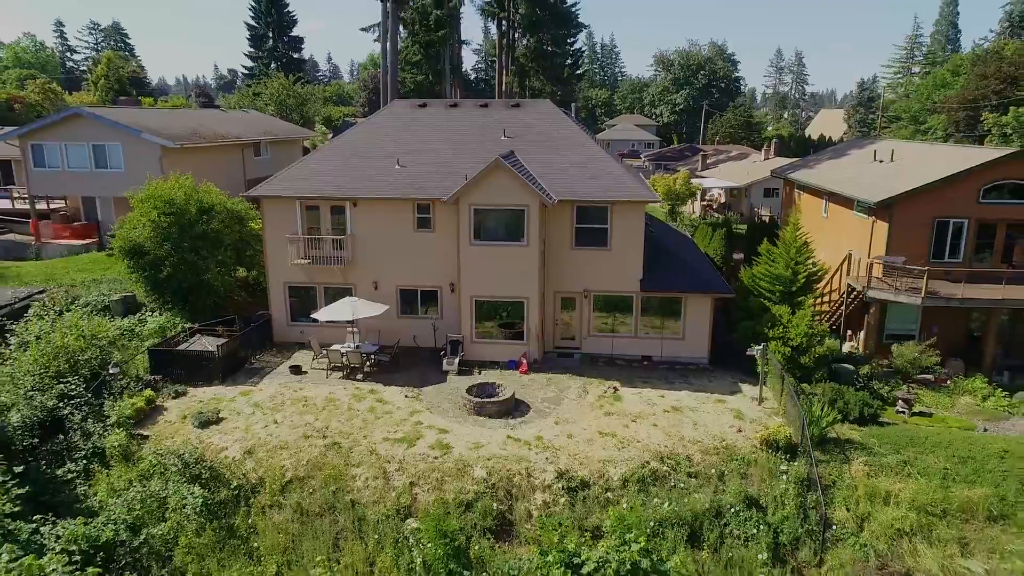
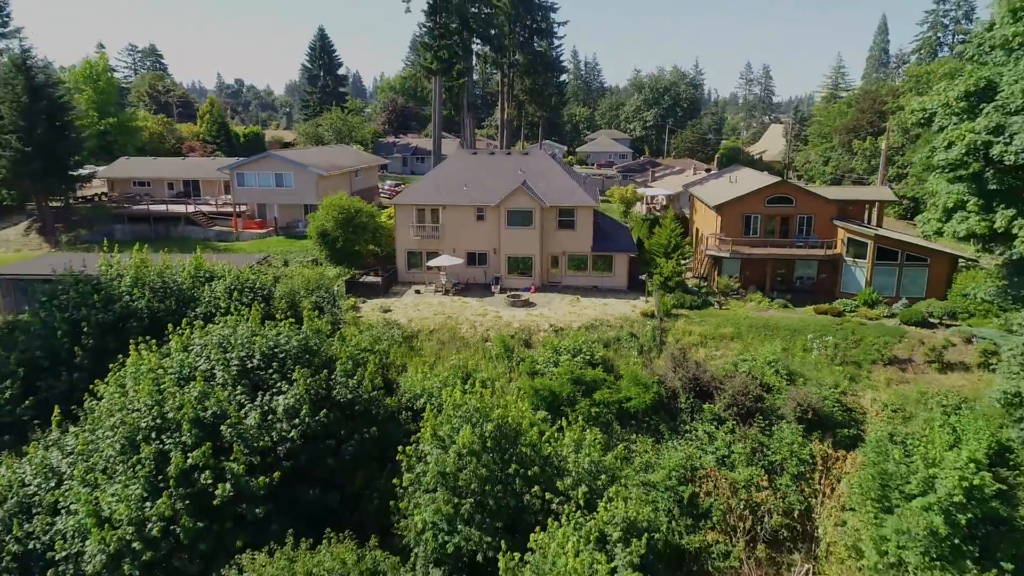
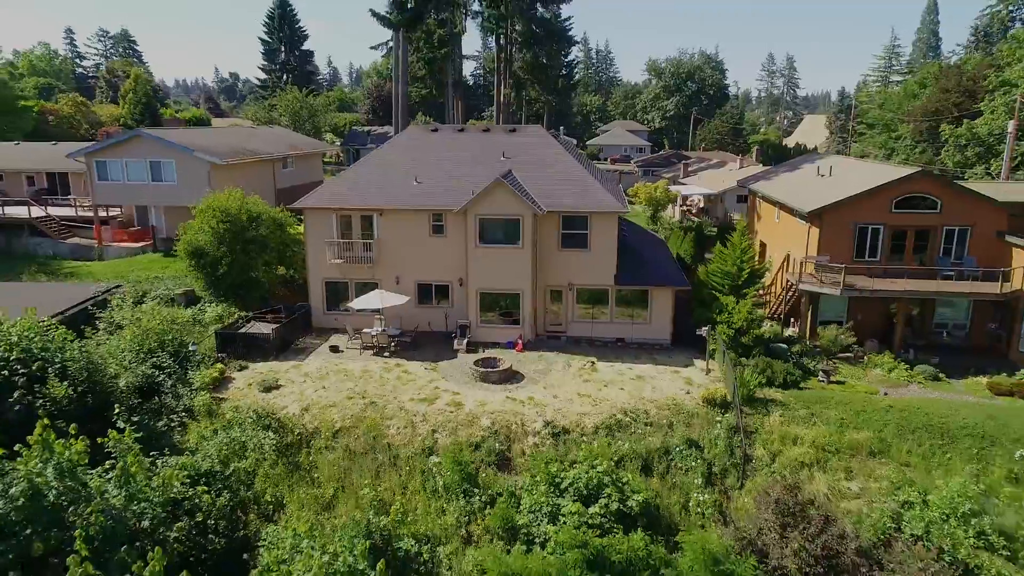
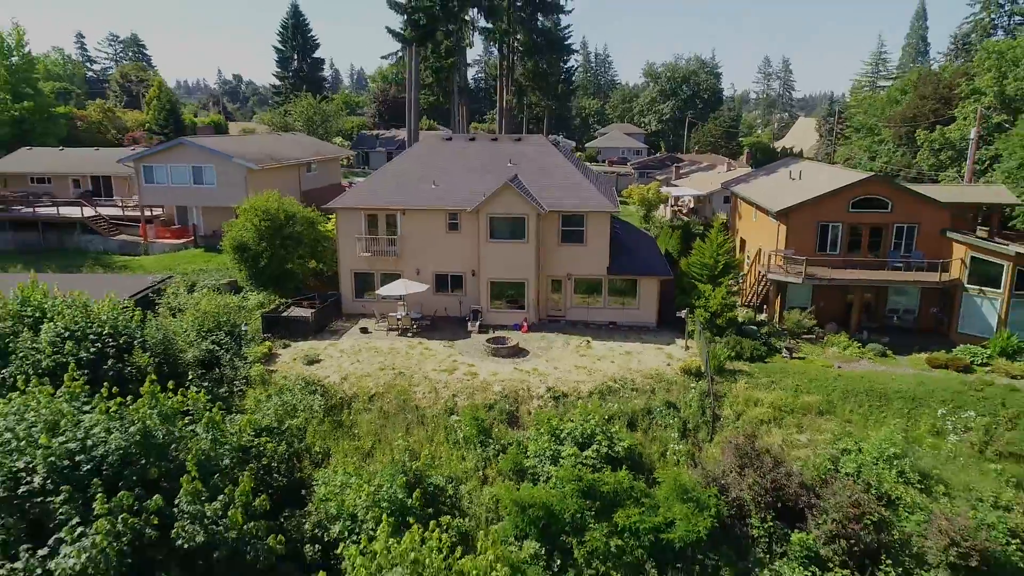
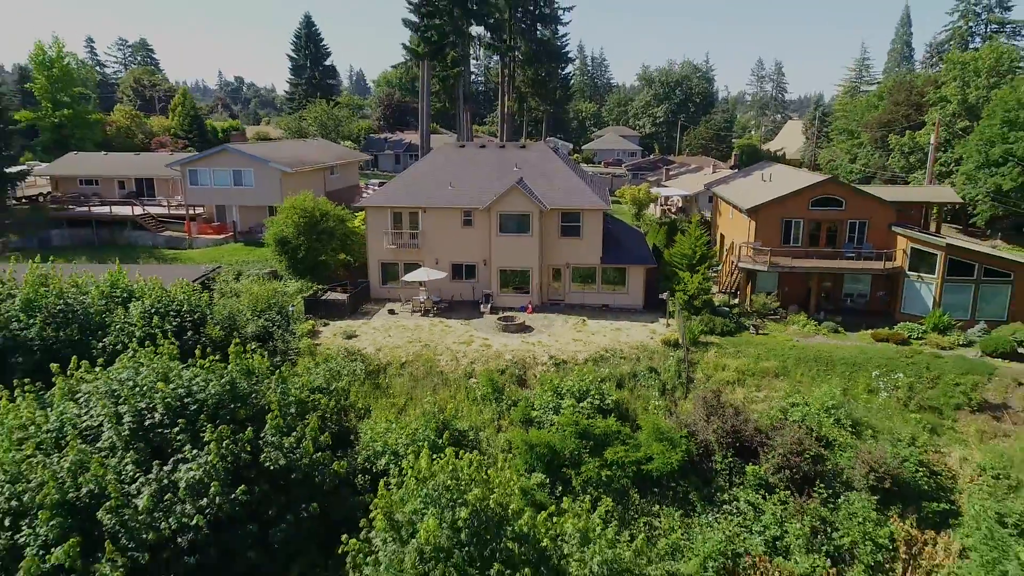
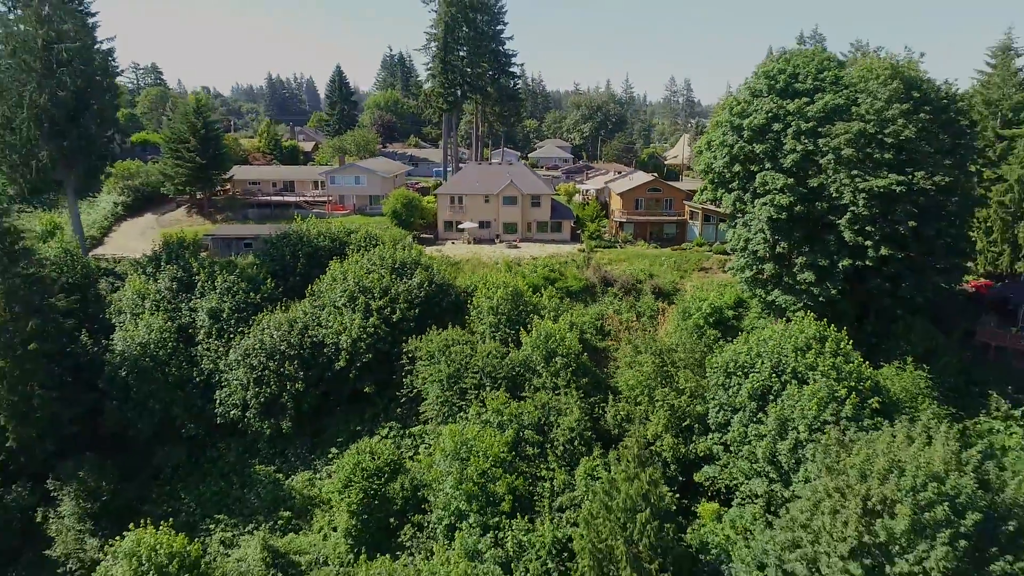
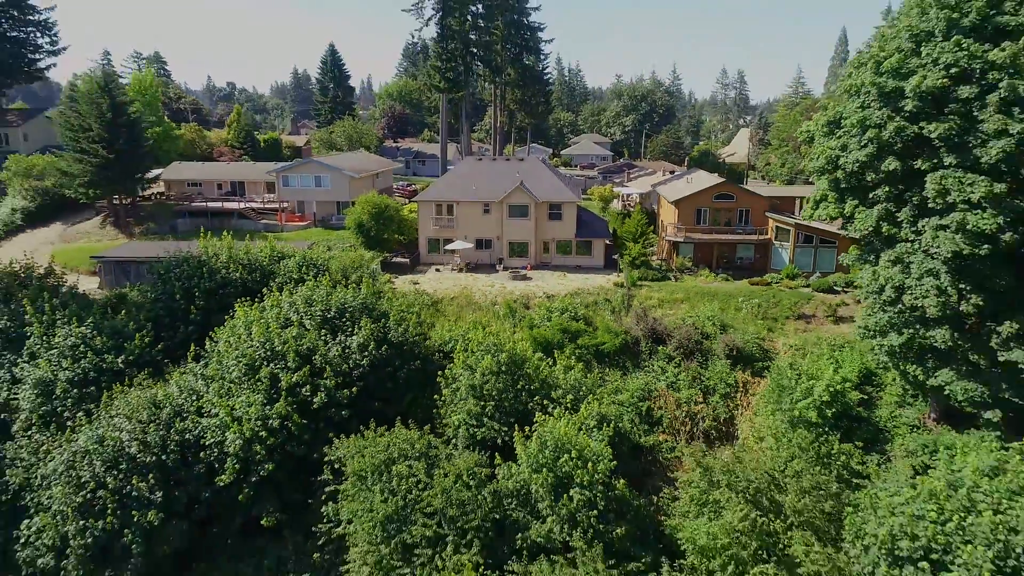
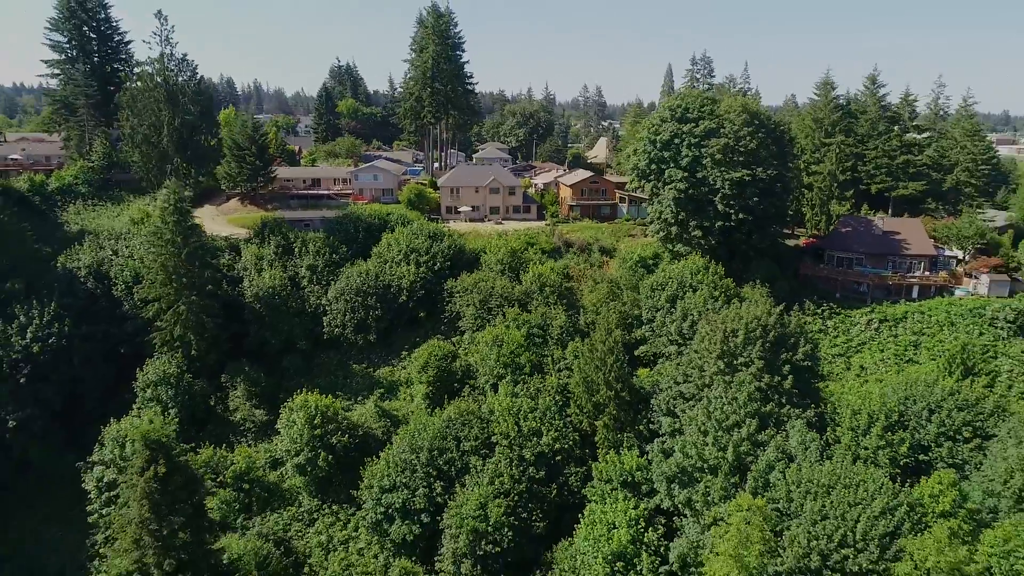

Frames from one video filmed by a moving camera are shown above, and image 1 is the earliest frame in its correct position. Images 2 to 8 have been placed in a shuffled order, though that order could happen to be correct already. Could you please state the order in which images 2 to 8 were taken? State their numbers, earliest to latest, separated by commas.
3, 4, 5, 2, 7, 6, 8
